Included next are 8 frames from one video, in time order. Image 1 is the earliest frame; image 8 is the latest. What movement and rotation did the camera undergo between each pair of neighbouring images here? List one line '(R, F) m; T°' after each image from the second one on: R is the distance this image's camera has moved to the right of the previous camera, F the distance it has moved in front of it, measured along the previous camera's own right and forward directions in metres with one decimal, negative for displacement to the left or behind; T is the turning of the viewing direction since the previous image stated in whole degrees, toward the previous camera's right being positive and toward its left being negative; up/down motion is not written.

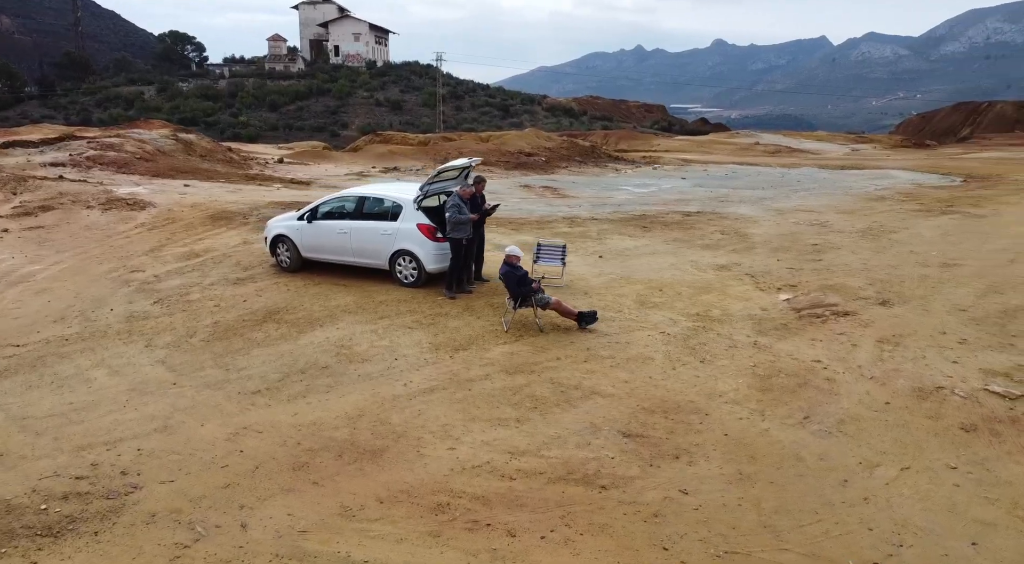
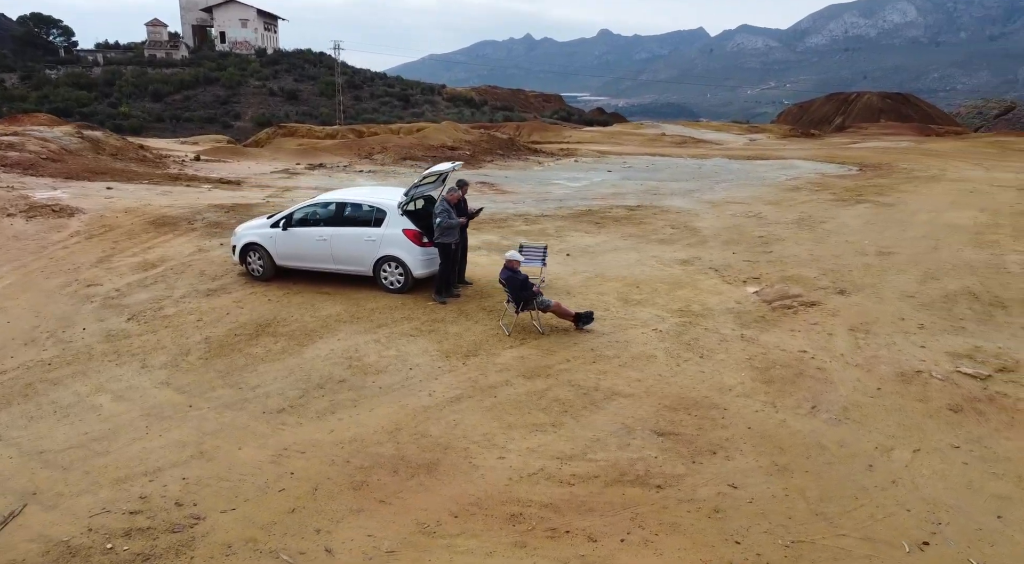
(-1.1, 0.0) m; +7°
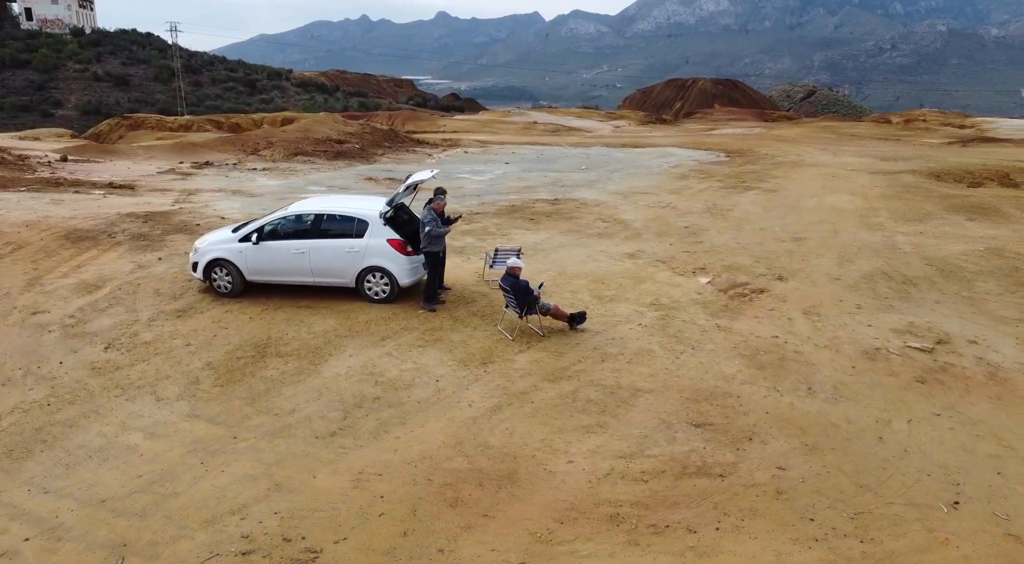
(-1.6, 0.0) m; +10°
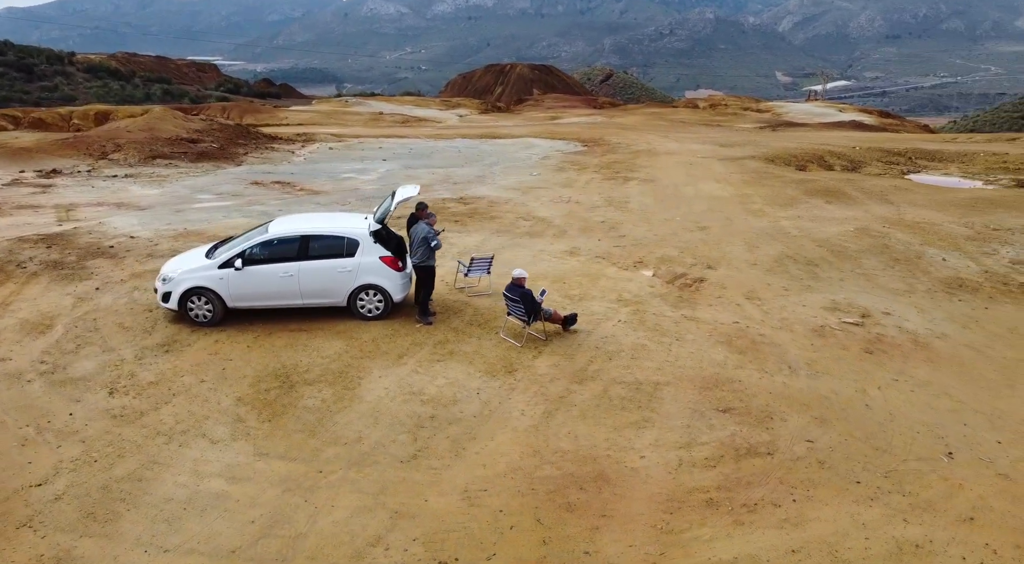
(-2.0, -0.2) m; +12°
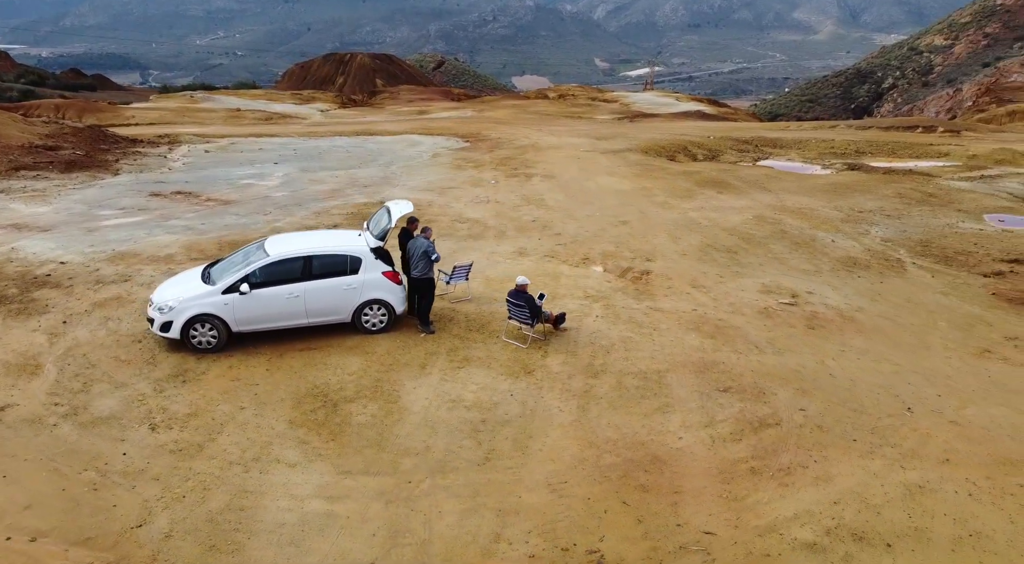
(-1.8, -0.4) m; +11°
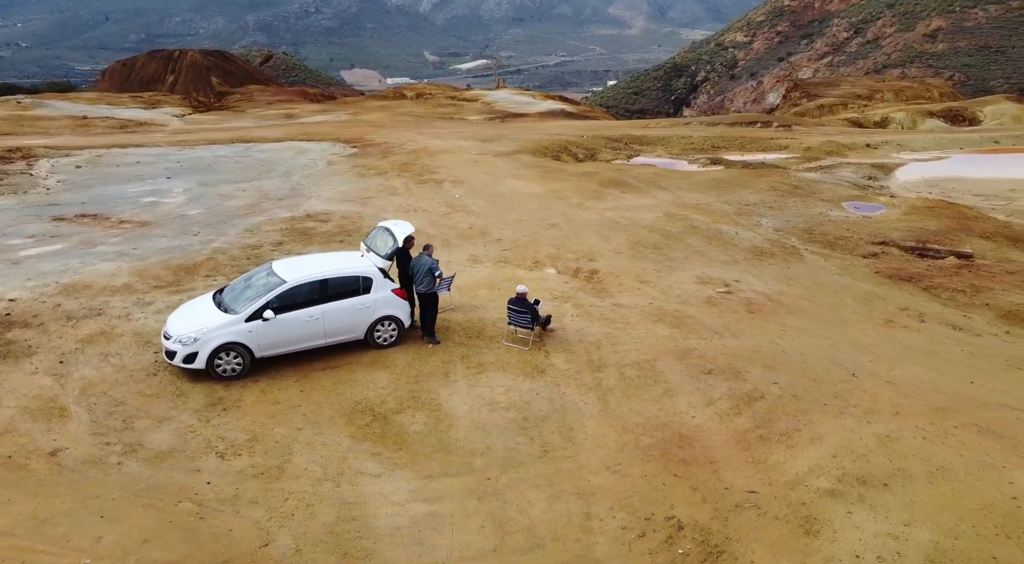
(-1.9, -0.6) m; +11°
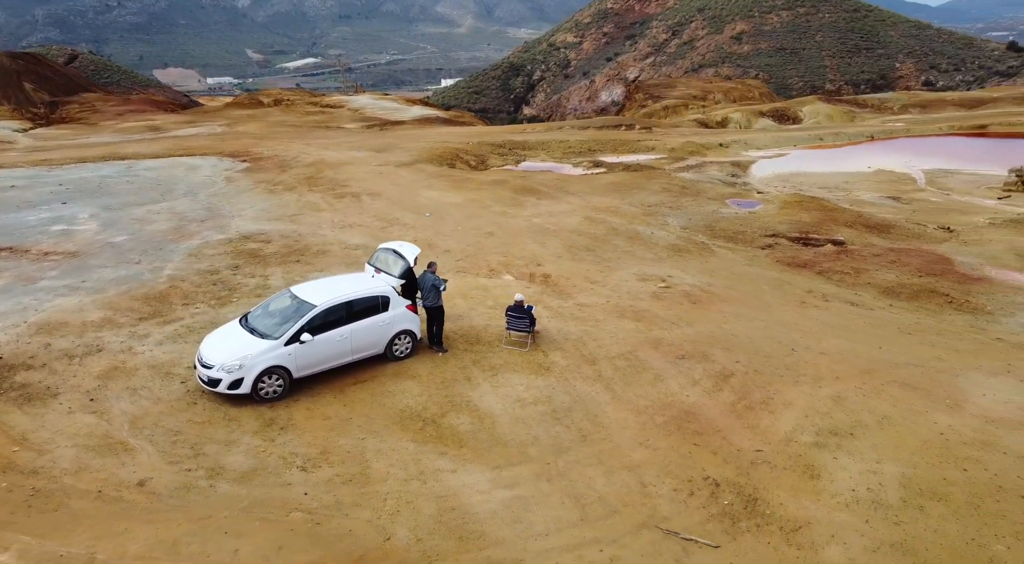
(-2.1, -0.8) m; +11°
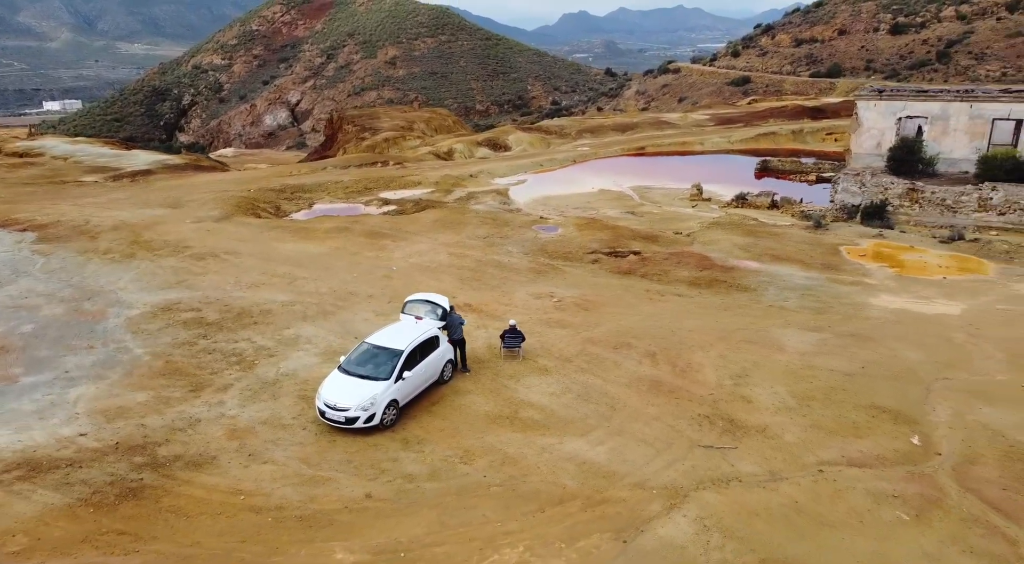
(-5.2, -2.5) m; +21°
